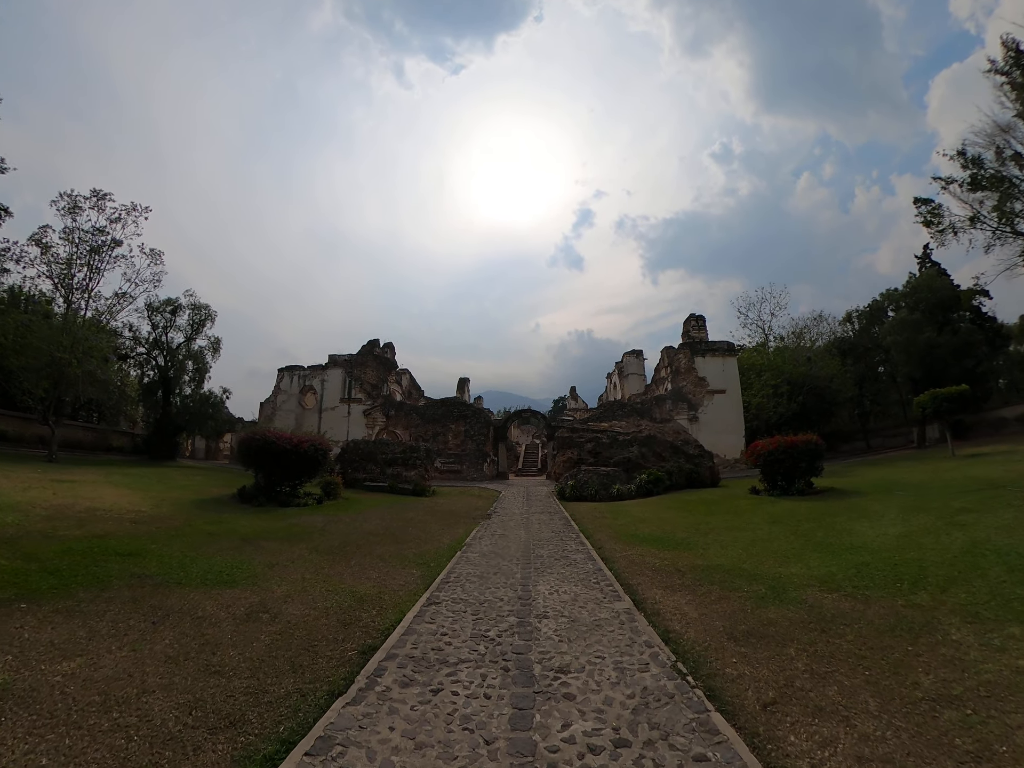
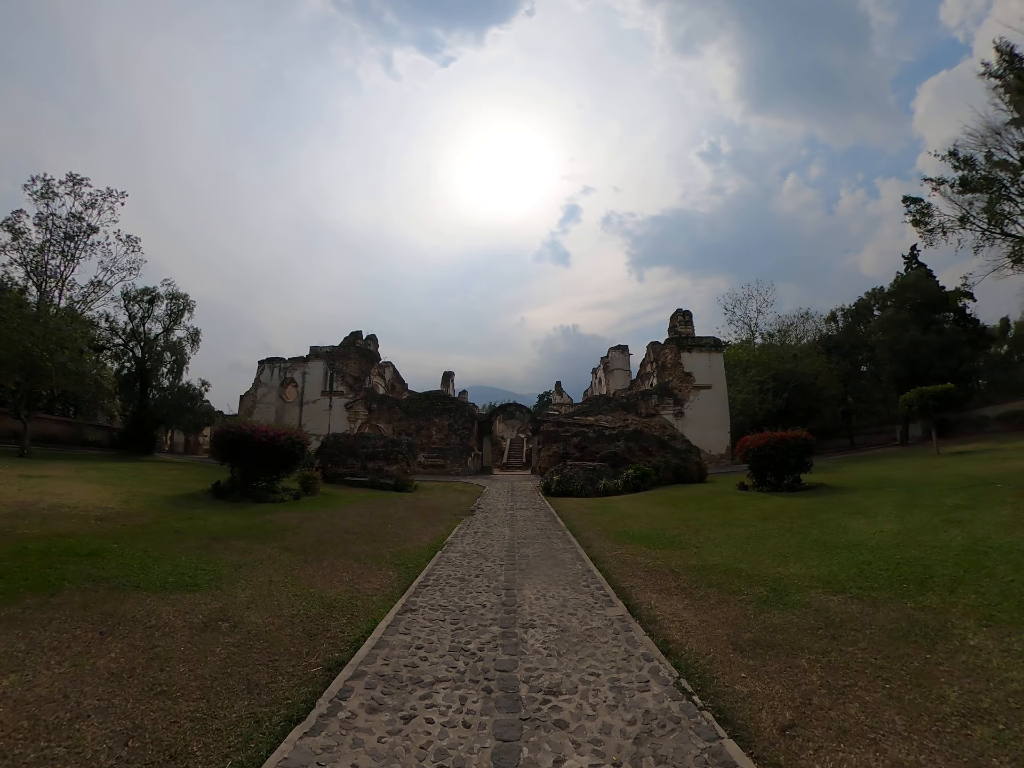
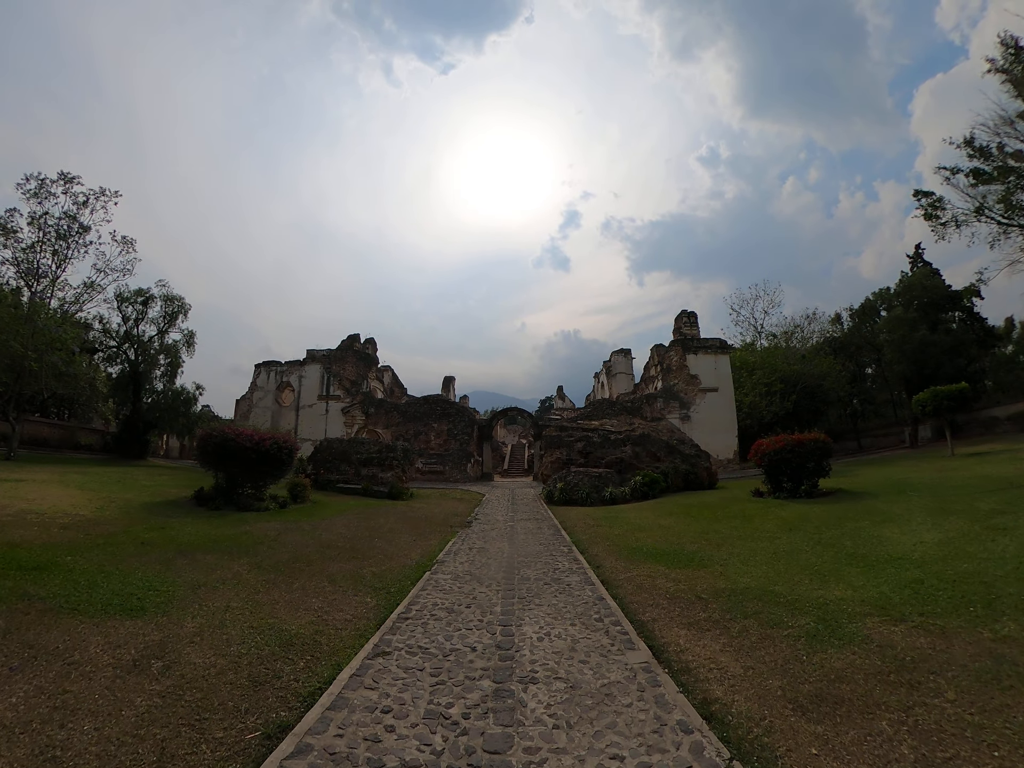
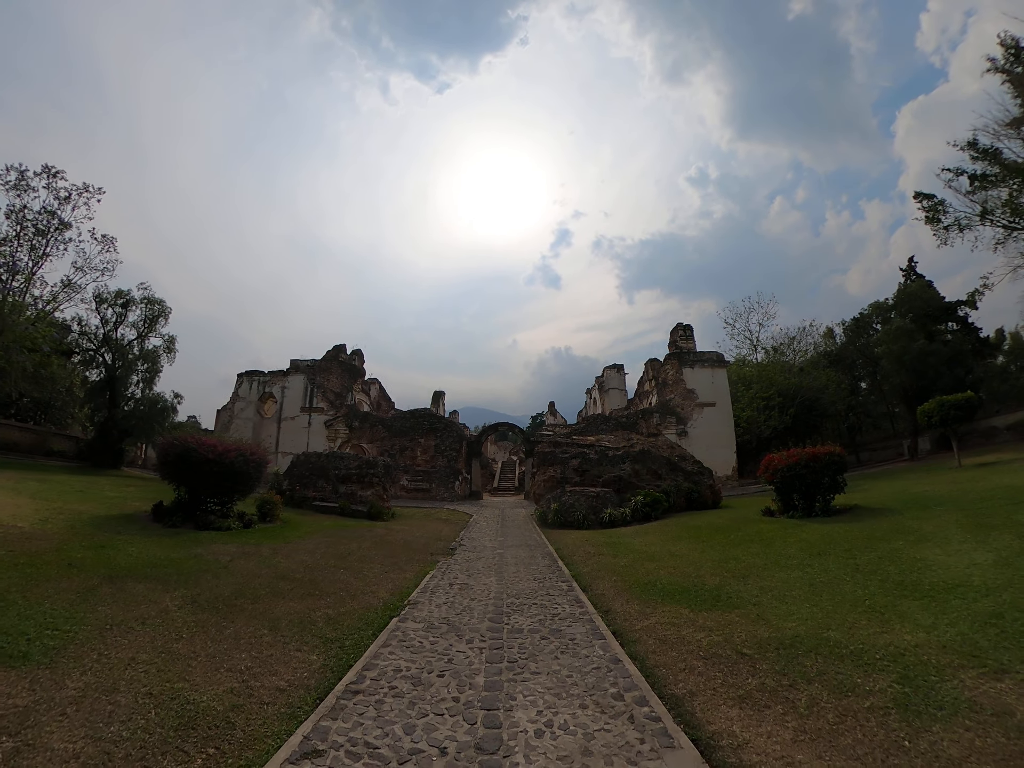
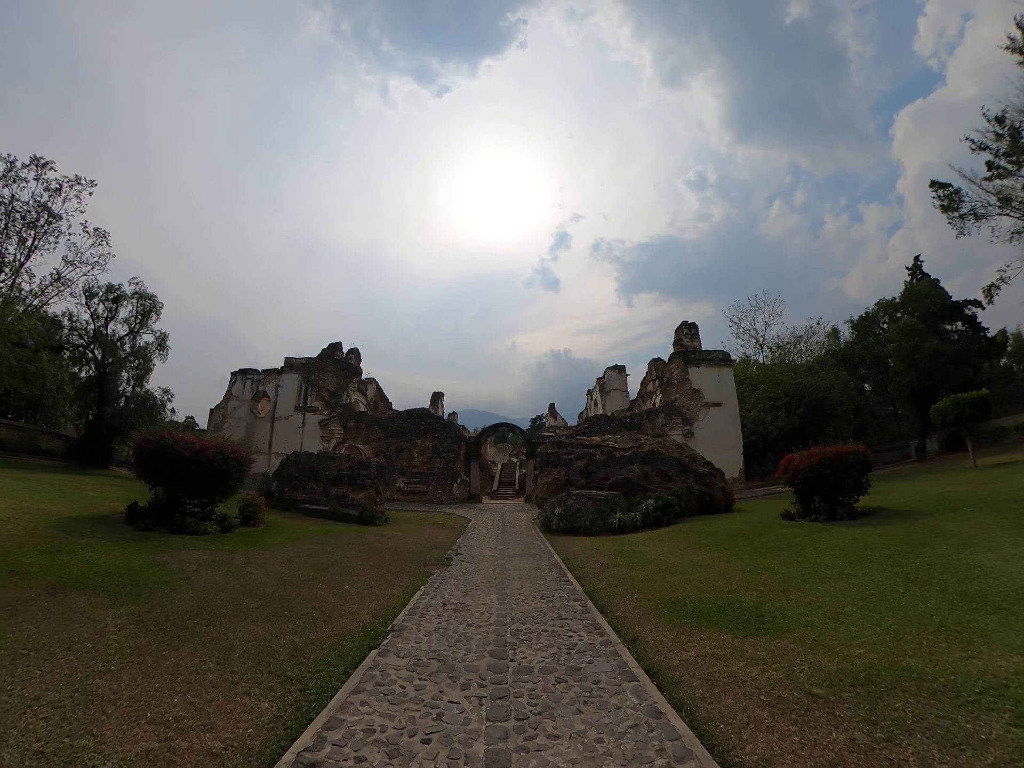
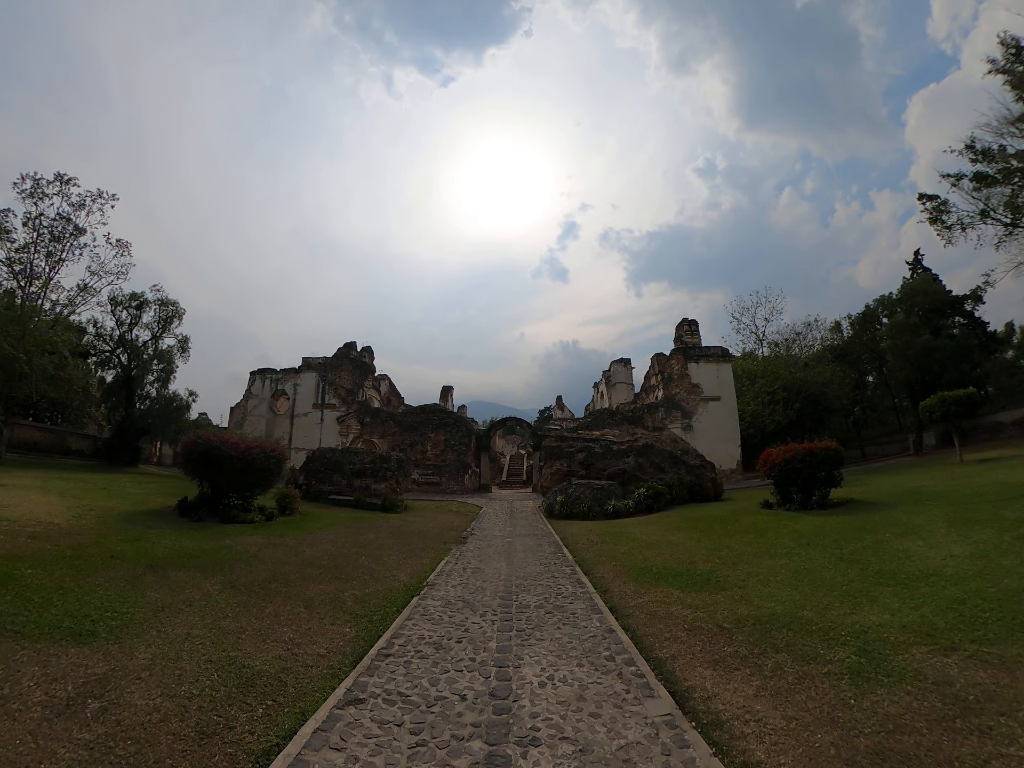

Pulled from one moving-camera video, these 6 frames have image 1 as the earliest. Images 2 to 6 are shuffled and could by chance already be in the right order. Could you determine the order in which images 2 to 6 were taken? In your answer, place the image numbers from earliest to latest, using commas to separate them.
2, 3, 6, 4, 5
